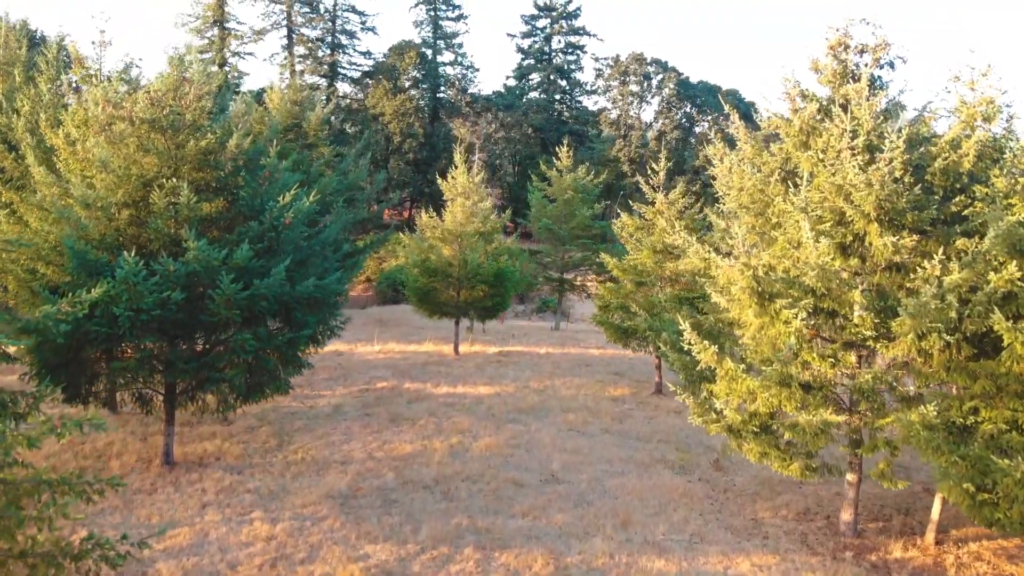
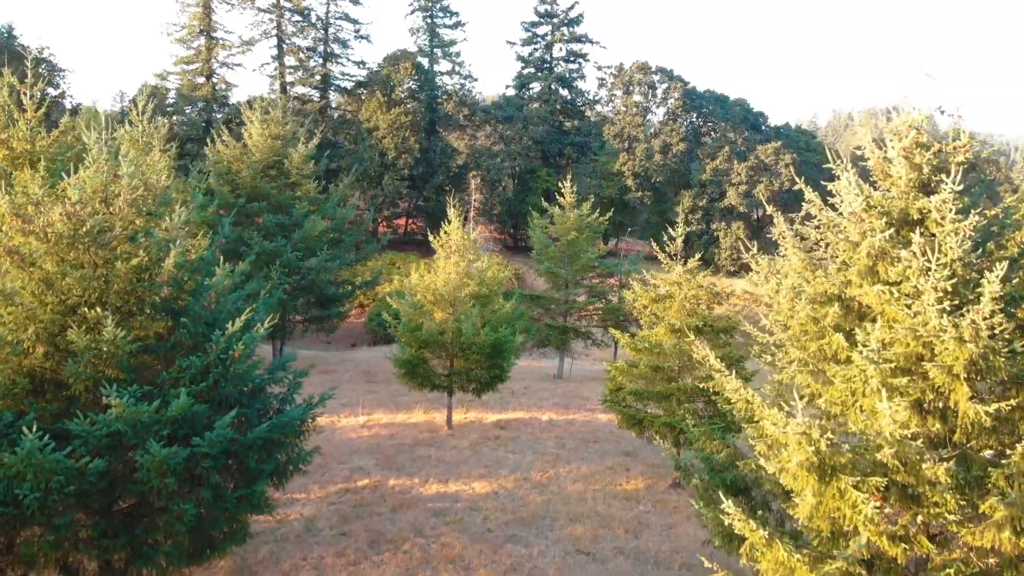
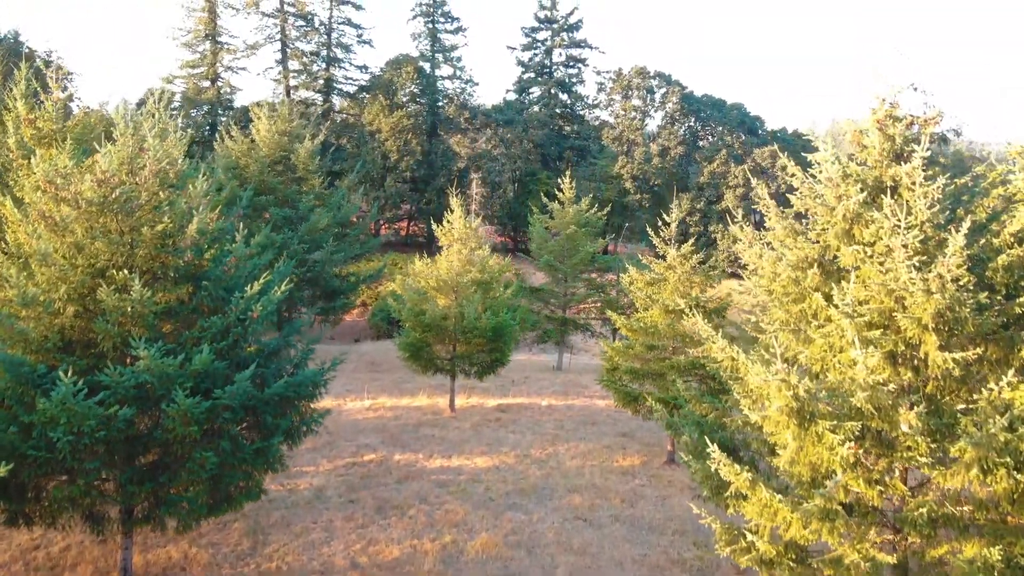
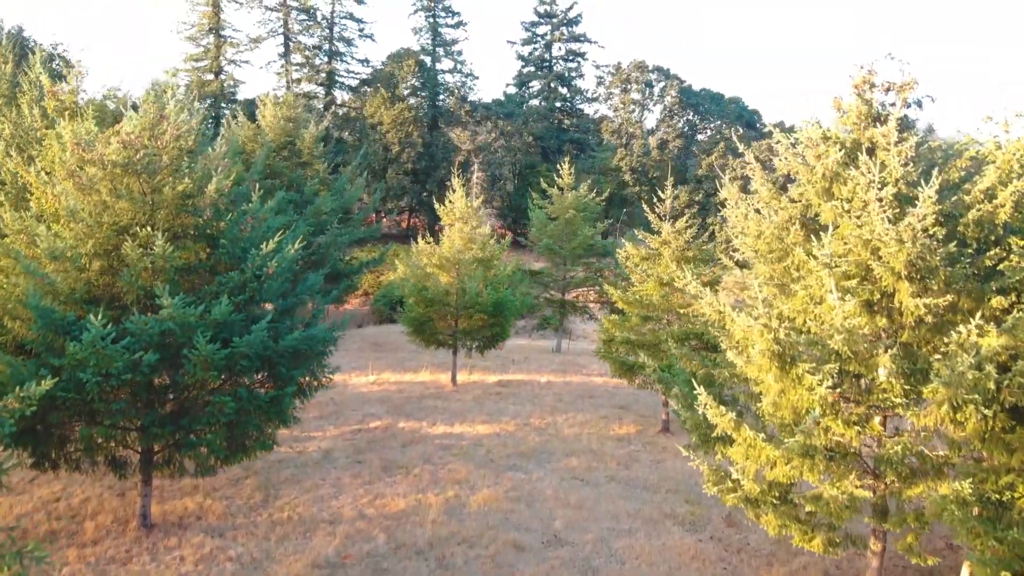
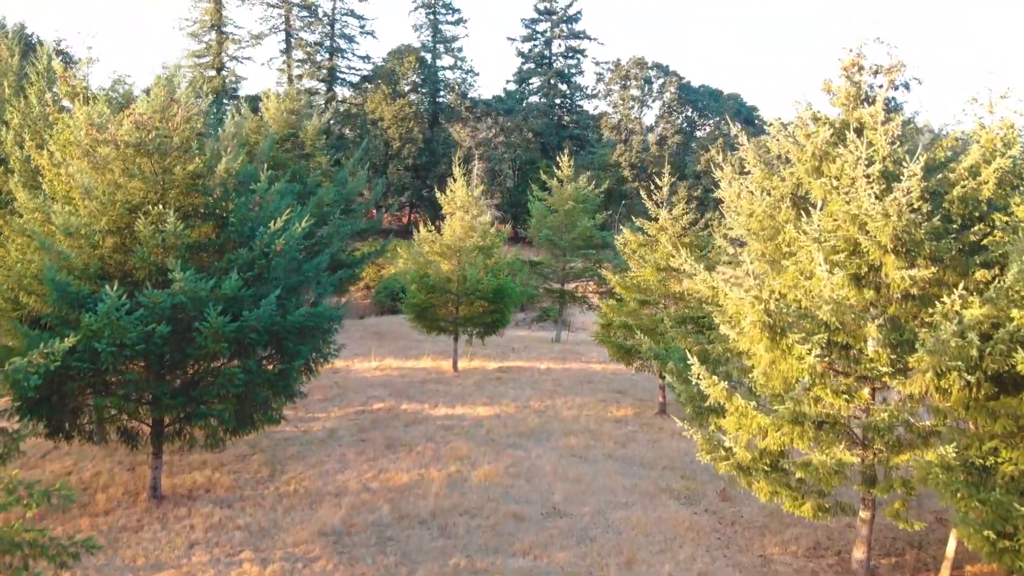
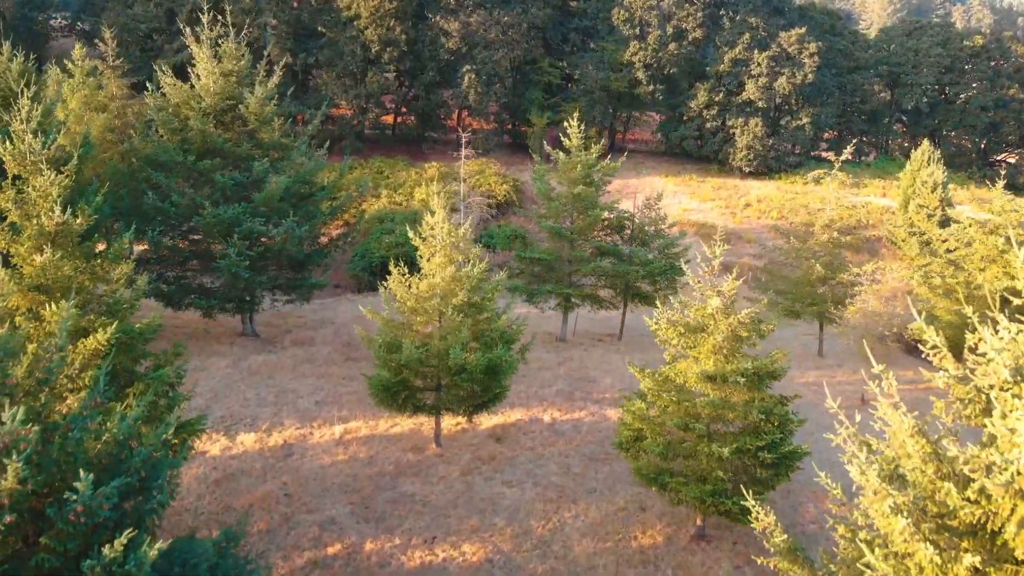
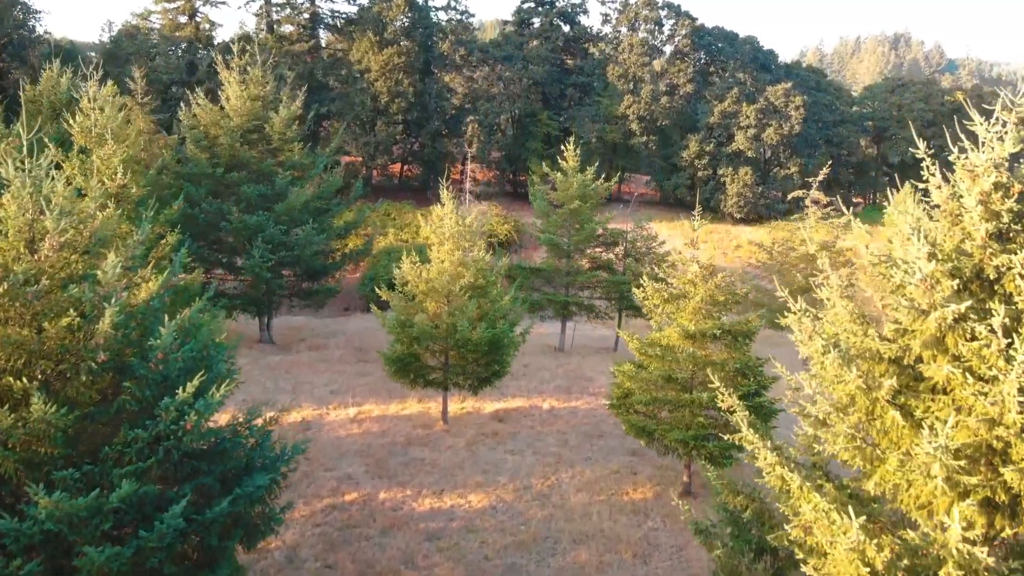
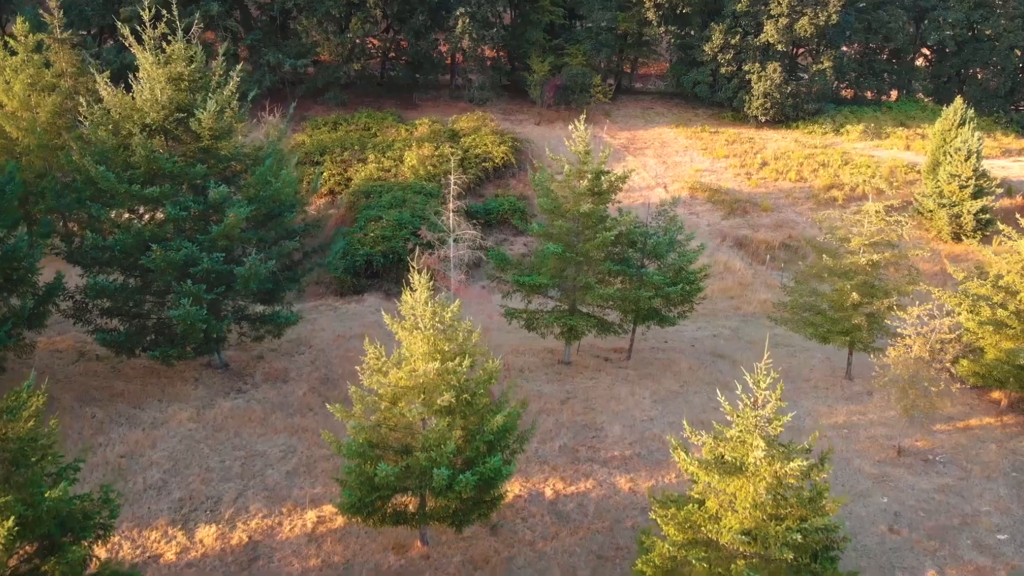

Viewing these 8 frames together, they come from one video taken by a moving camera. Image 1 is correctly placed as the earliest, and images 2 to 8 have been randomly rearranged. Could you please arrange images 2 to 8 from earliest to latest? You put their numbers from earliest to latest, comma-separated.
5, 4, 3, 2, 7, 6, 8
